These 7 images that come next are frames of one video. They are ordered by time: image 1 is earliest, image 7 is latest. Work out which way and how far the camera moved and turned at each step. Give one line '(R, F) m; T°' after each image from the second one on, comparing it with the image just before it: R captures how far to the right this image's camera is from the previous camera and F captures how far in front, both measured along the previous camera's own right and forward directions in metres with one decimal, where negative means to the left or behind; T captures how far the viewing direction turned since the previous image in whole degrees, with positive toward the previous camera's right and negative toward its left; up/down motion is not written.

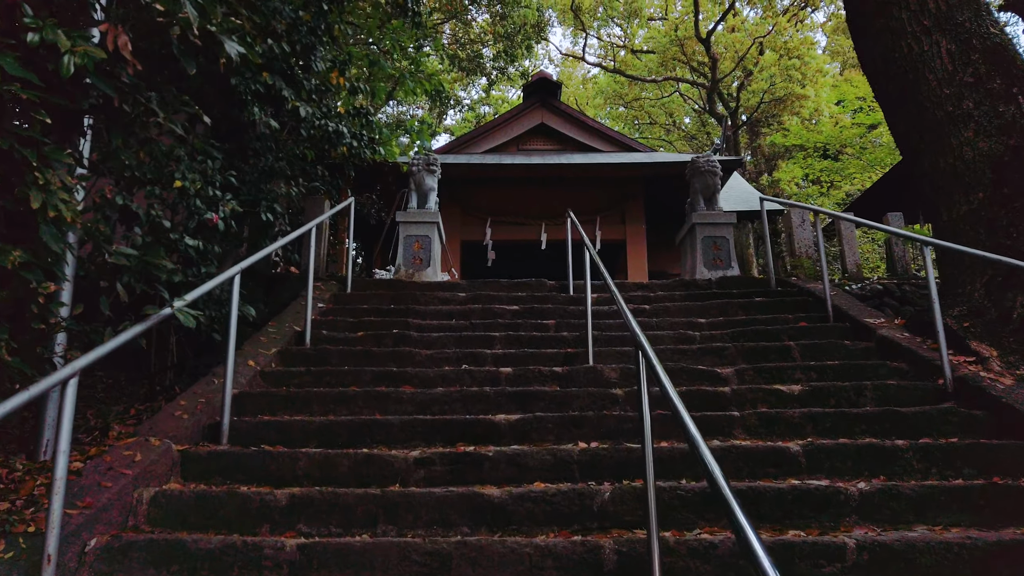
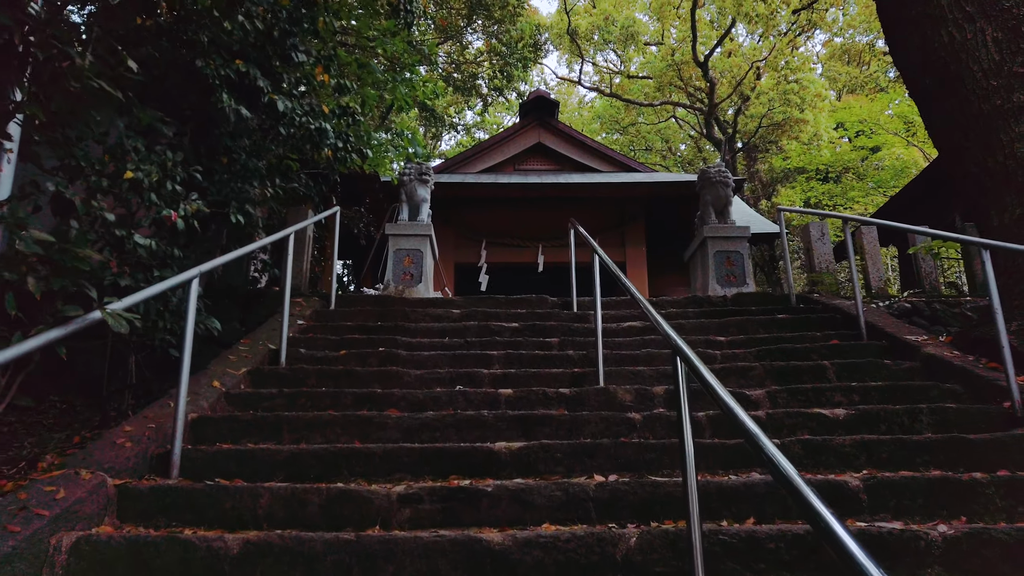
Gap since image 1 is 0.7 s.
(0.0, +0.5) m; 0°
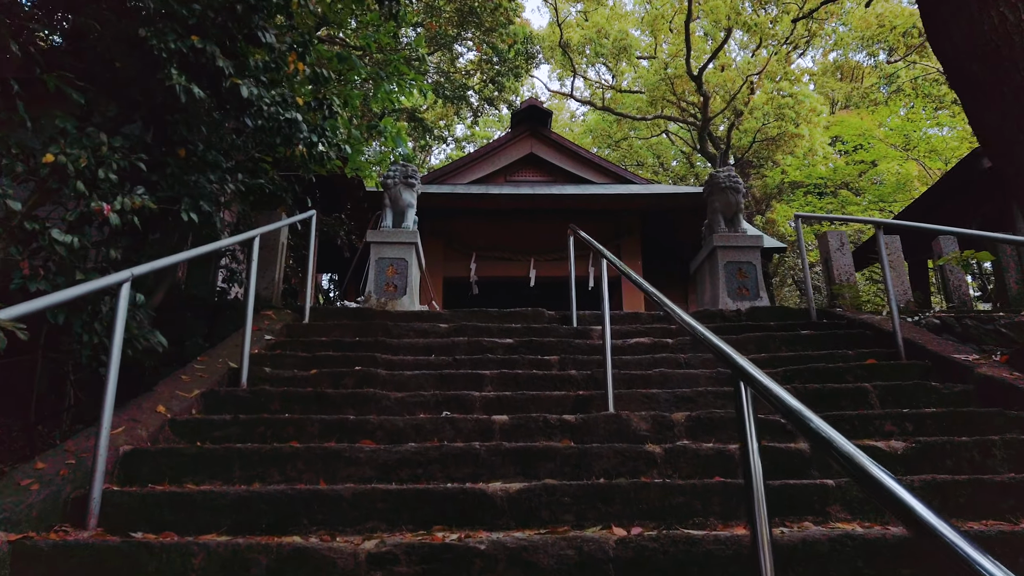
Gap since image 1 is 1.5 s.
(0.0, +0.5) m; +1°
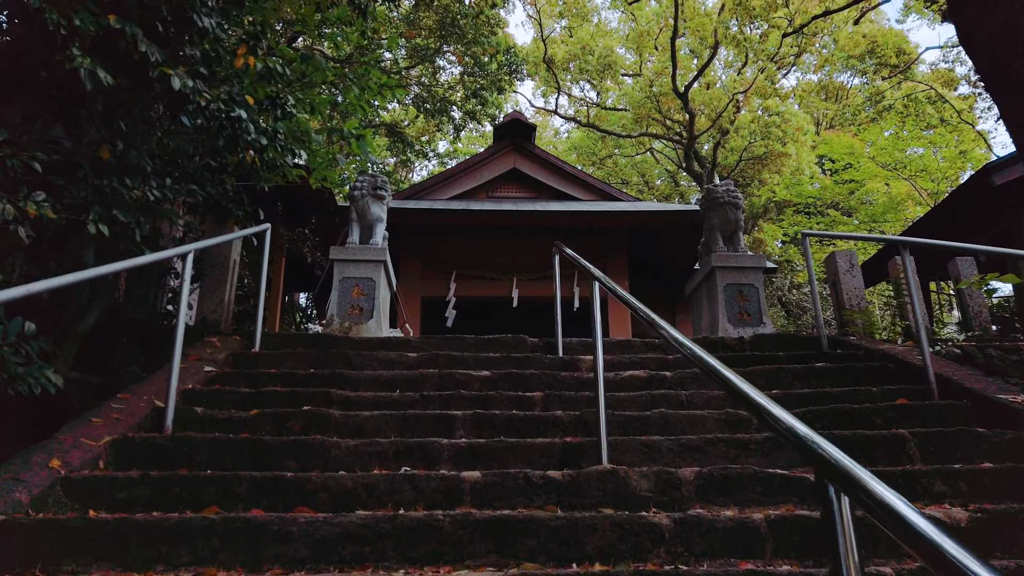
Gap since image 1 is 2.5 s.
(0.0, +0.6) m; +1°
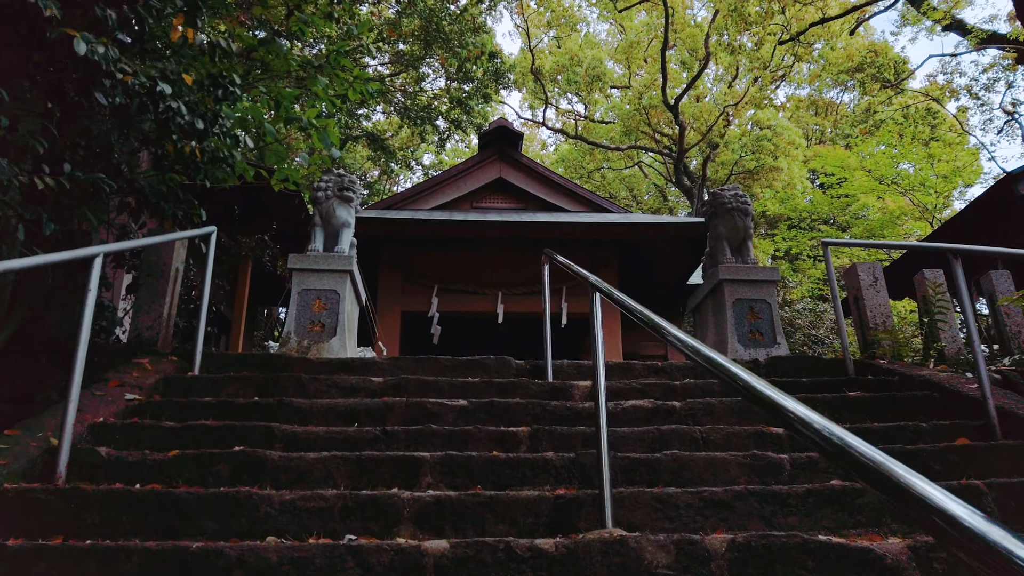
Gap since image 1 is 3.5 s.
(0.0, +0.6) m; +1°
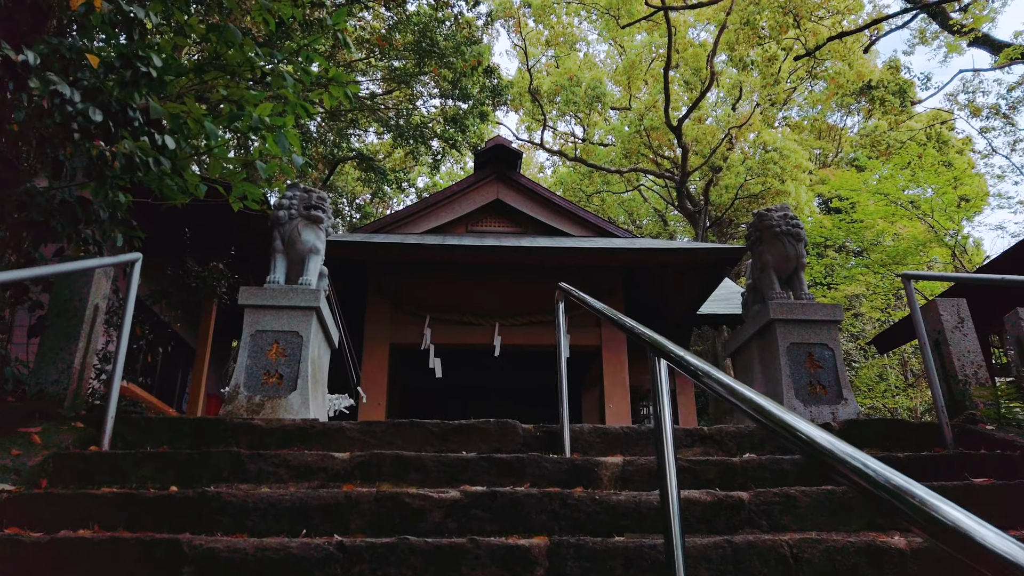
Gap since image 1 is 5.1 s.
(-0.1, +0.9) m; 0°
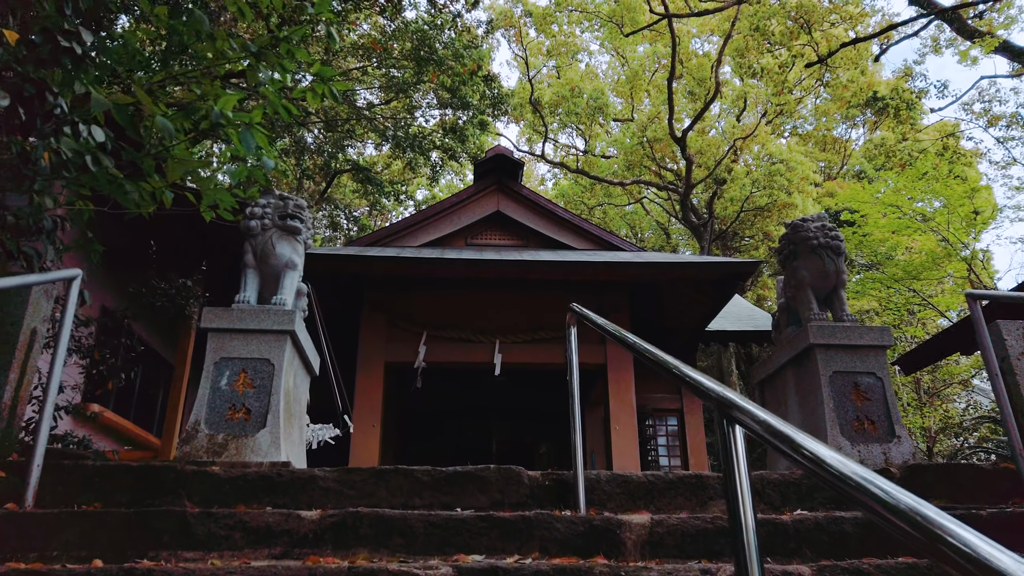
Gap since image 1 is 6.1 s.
(0.0, +0.5) m; 0°
